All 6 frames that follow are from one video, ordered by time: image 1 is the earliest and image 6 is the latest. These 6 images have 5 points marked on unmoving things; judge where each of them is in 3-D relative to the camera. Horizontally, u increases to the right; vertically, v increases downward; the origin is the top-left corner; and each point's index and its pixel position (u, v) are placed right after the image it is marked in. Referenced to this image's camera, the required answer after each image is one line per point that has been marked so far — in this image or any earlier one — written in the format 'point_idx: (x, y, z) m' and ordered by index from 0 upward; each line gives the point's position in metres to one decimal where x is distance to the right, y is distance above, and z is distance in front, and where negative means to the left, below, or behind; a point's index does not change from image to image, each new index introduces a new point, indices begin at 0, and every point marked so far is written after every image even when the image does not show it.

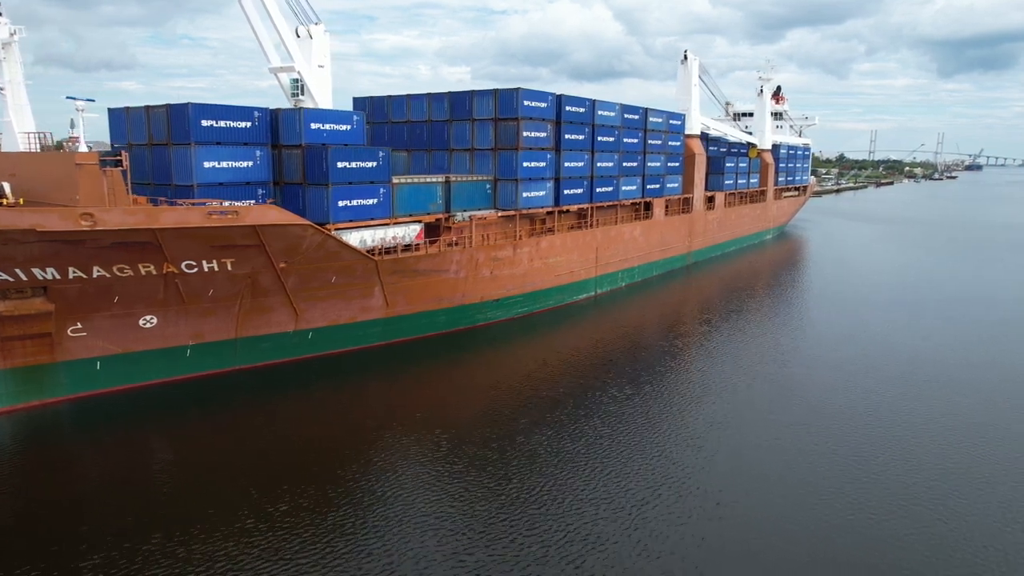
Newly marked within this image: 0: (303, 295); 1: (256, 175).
0: (-5.1, -0.2, +16.1) m
1: (-6.4, +2.8, +16.3) m
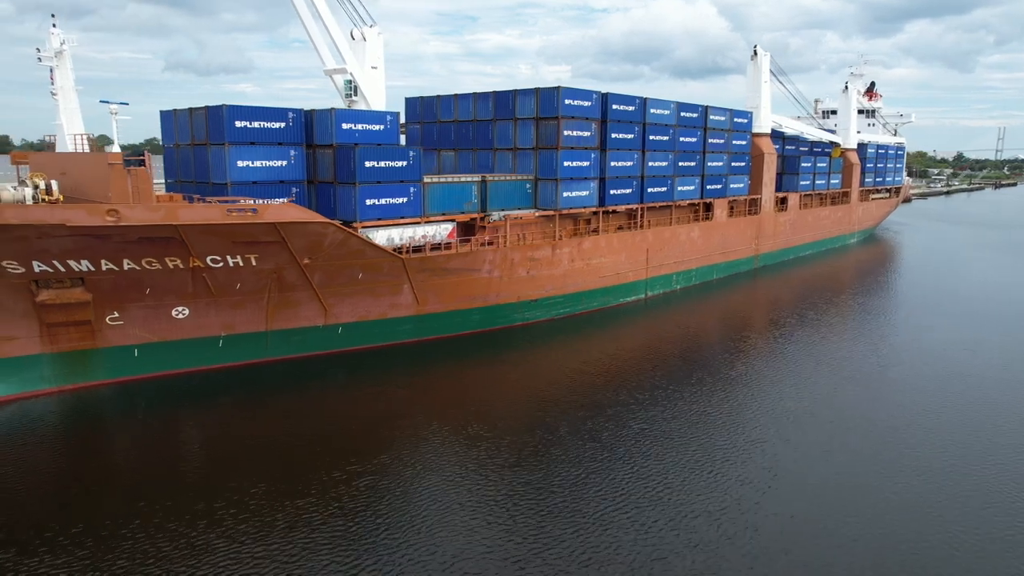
0: (-4.6, -0.1, +16.5) m
1: (-5.7, +2.9, +16.8) m
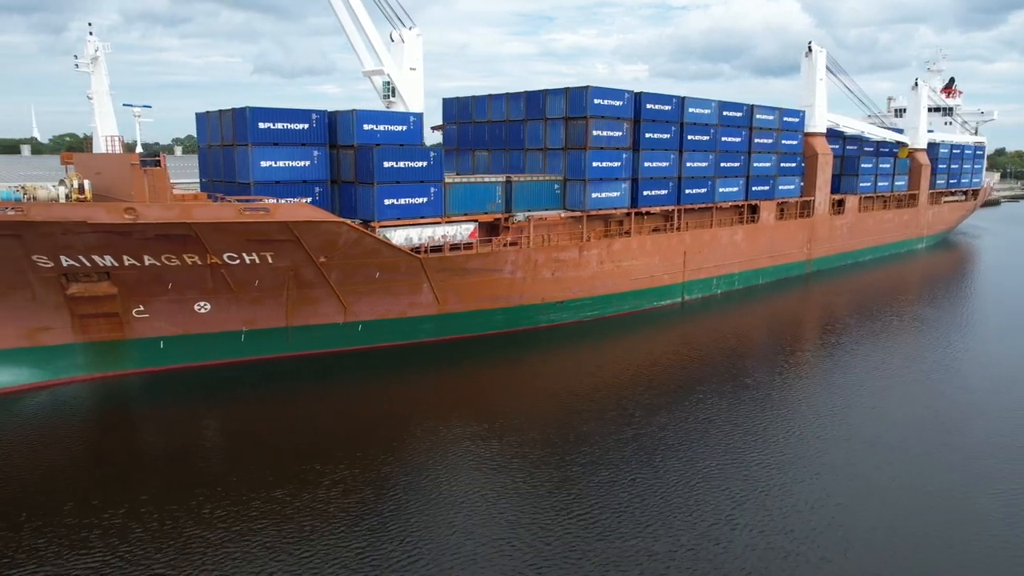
0: (-4.2, 0.0, +16.8) m
1: (-5.2, +3.0, +17.2) m
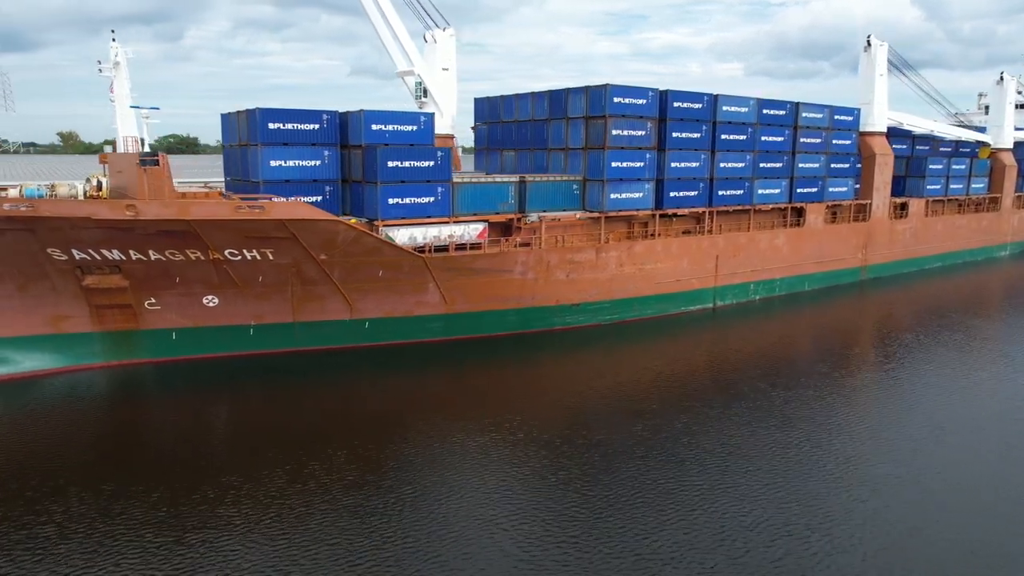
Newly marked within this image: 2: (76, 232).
0: (-4.2, 0.0, +17.0) m
1: (-5.1, +3.1, +17.6) m
2: (-9.1, +1.2, +13.7) m
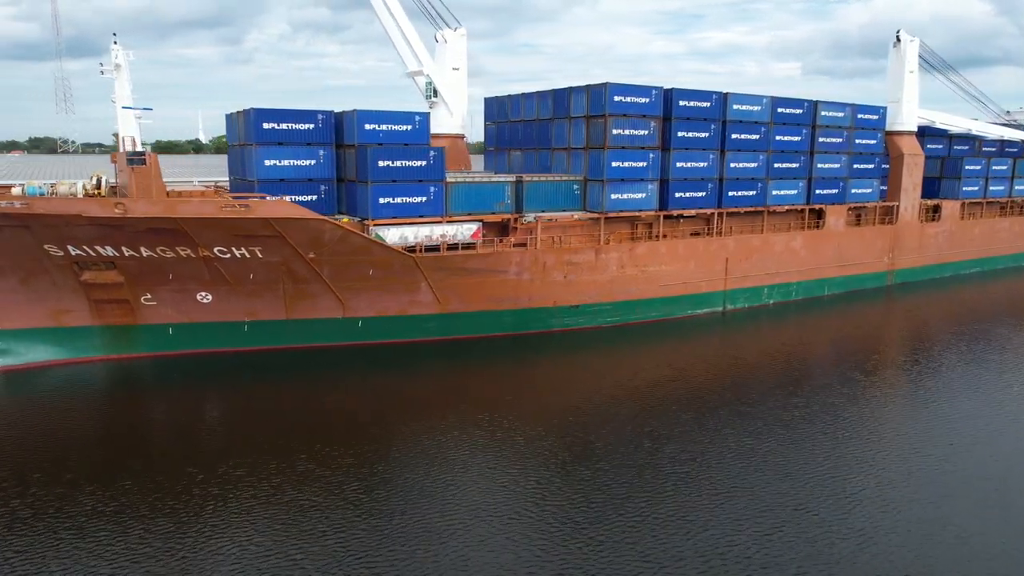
0: (-4.4, +0.1, +17.2) m
1: (-5.3, +3.1, +17.8) m
2: (-9.5, +1.3, +14.1) m
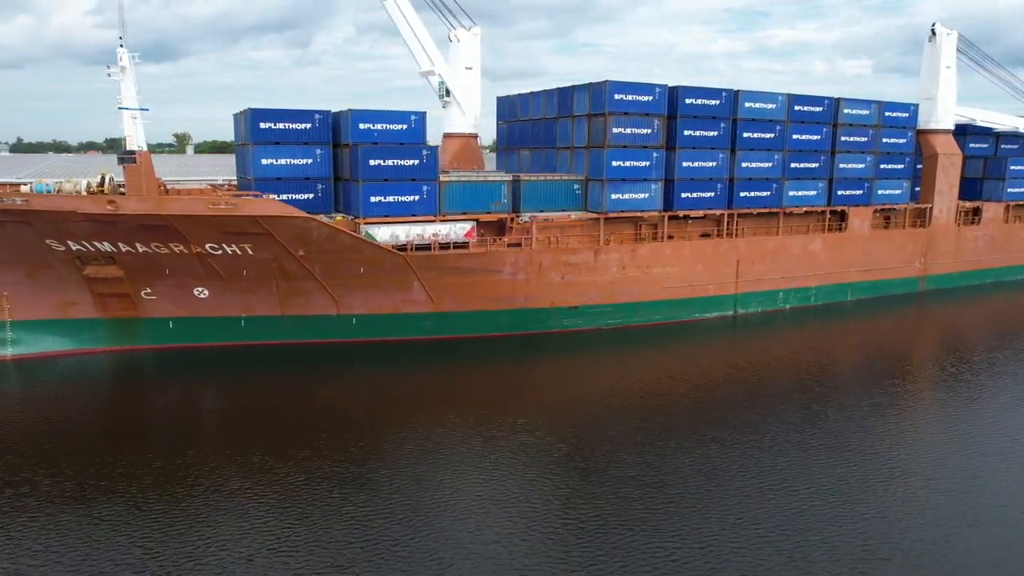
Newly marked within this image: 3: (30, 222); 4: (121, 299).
0: (-4.7, +0.1, +17.5) m
1: (-5.4, +3.2, +18.2) m
2: (-10.0, +1.4, +14.8) m
3: (-10.8, +1.5, +14.7) m
4: (-10.0, -0.3, +16.7) m
